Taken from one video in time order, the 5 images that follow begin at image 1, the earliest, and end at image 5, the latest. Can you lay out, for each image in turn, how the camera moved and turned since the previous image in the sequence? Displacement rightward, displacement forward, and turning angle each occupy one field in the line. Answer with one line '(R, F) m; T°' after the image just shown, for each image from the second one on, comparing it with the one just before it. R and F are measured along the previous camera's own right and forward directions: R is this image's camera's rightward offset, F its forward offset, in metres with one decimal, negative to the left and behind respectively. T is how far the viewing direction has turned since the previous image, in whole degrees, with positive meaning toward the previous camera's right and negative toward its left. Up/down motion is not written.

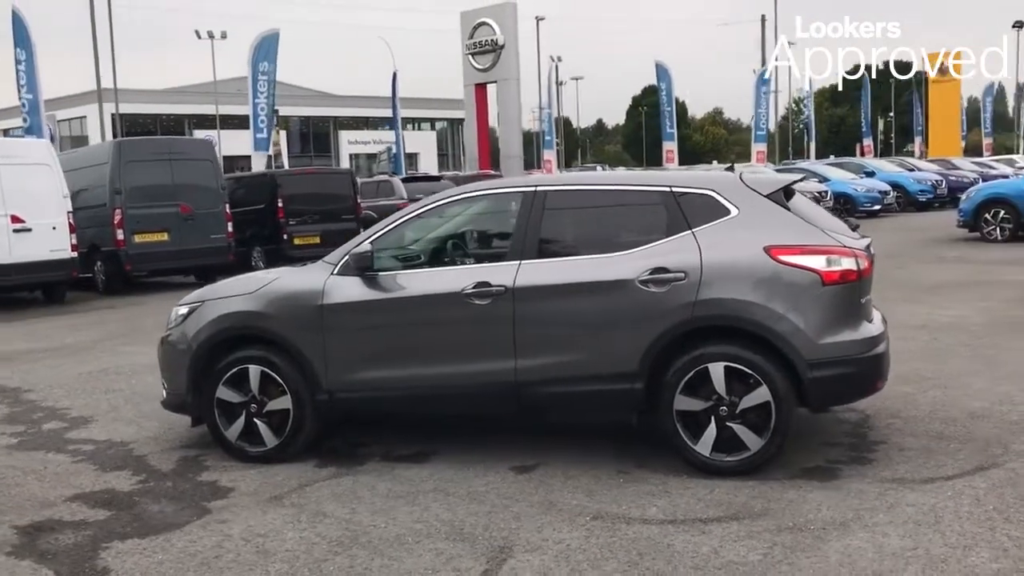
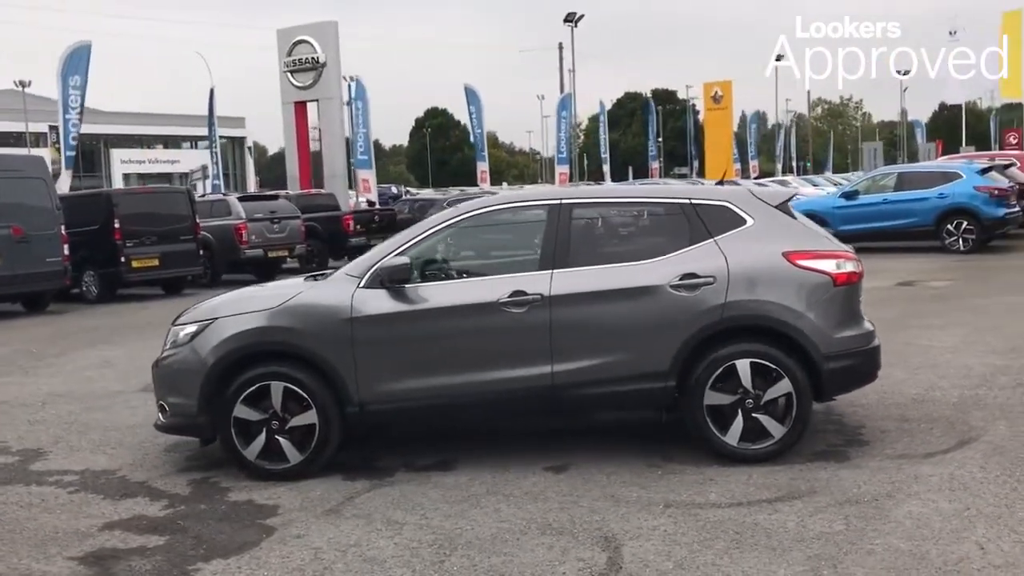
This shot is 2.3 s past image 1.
(-1.5, -0.1) m; +13°
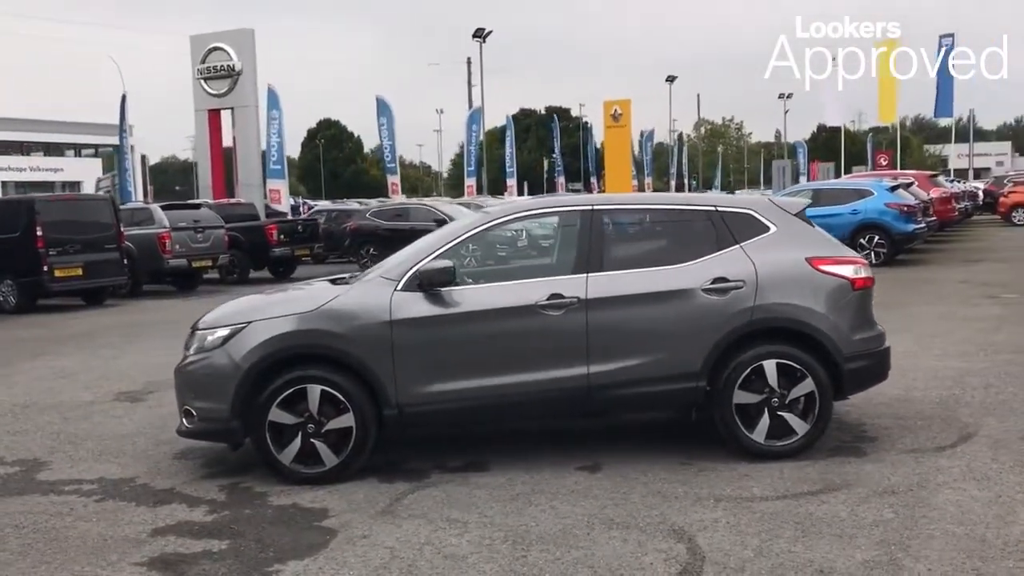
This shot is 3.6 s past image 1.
(-0.9, -0.1) m; +7°
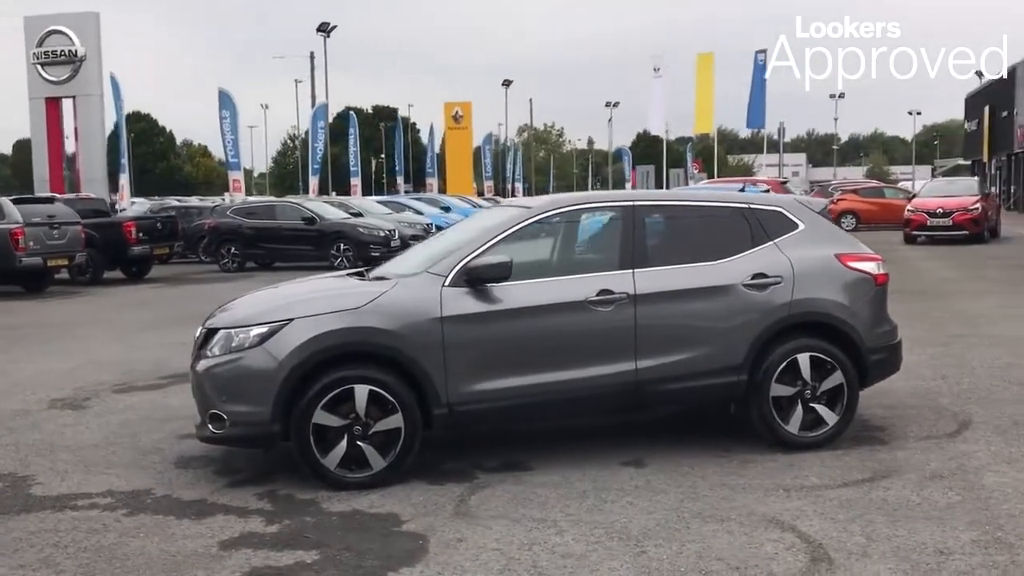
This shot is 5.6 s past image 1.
(-1.4, +0.2) m; +11°
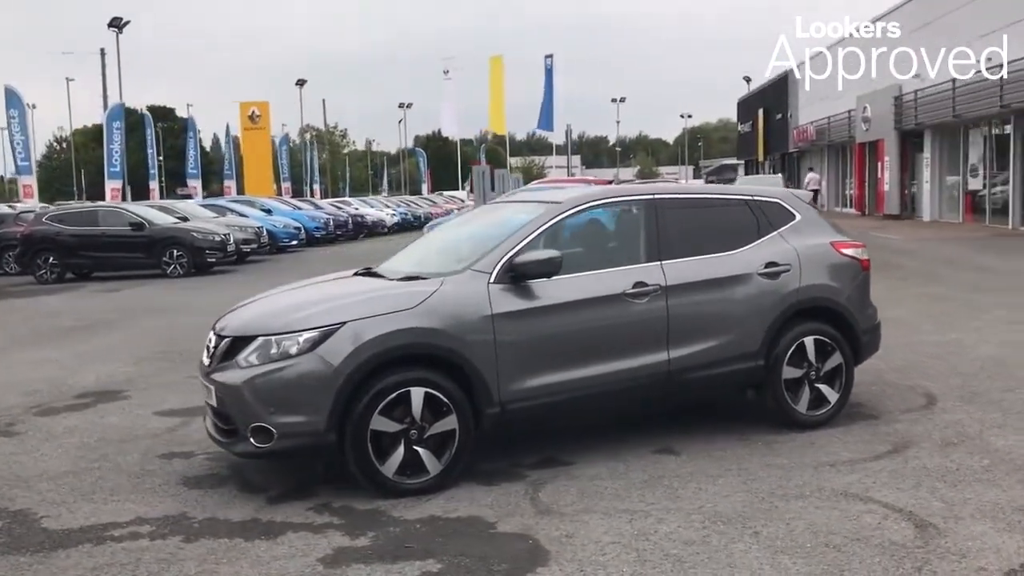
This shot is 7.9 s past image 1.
(-1.6, +0.2) m; +13°
